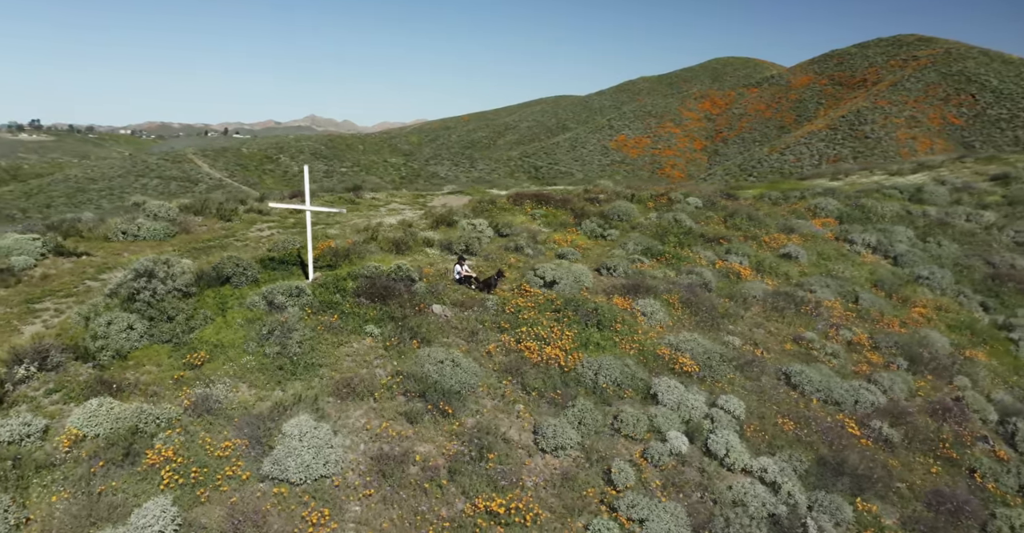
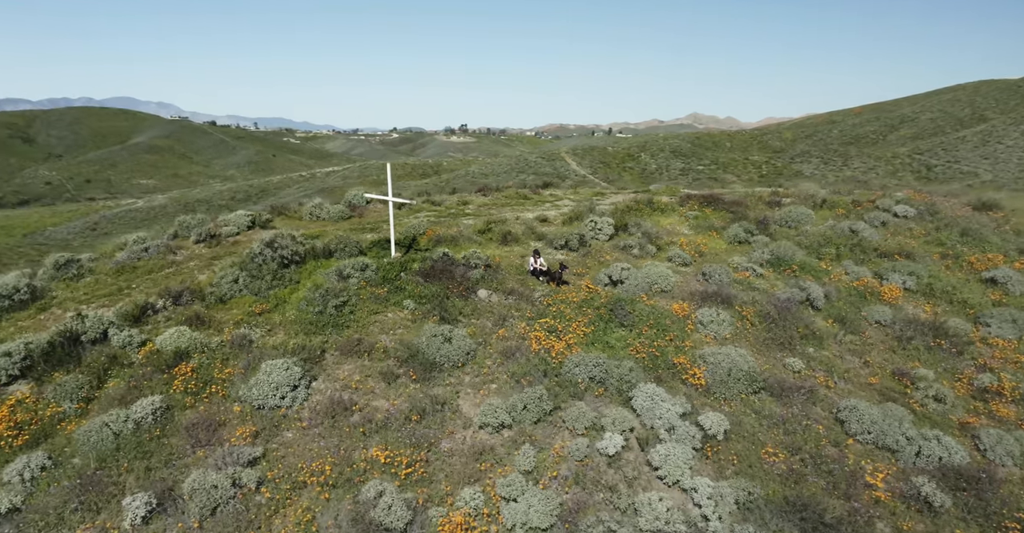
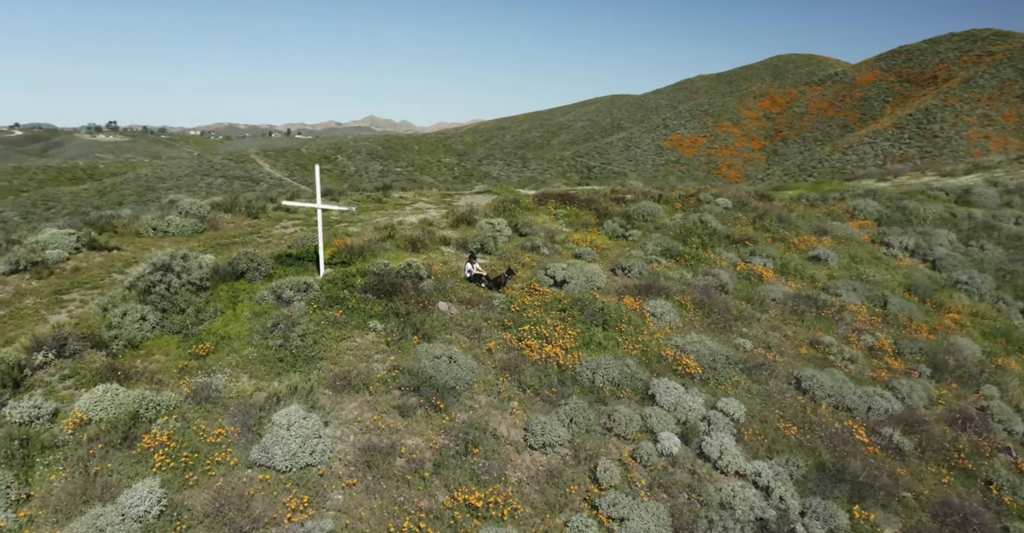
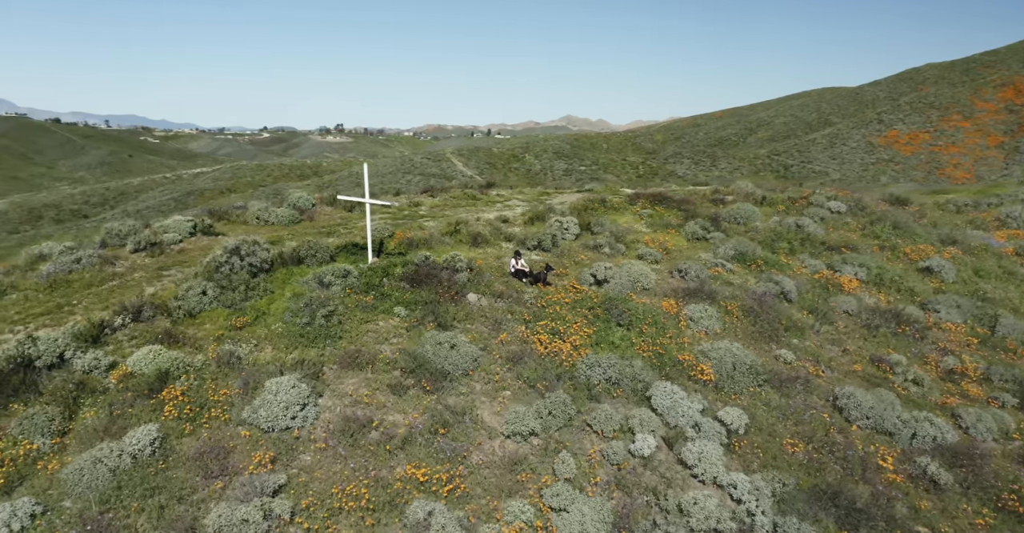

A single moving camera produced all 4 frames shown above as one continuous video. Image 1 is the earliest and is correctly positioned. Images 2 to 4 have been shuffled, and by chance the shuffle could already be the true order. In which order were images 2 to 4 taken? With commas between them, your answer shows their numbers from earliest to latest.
3, 4, 2
